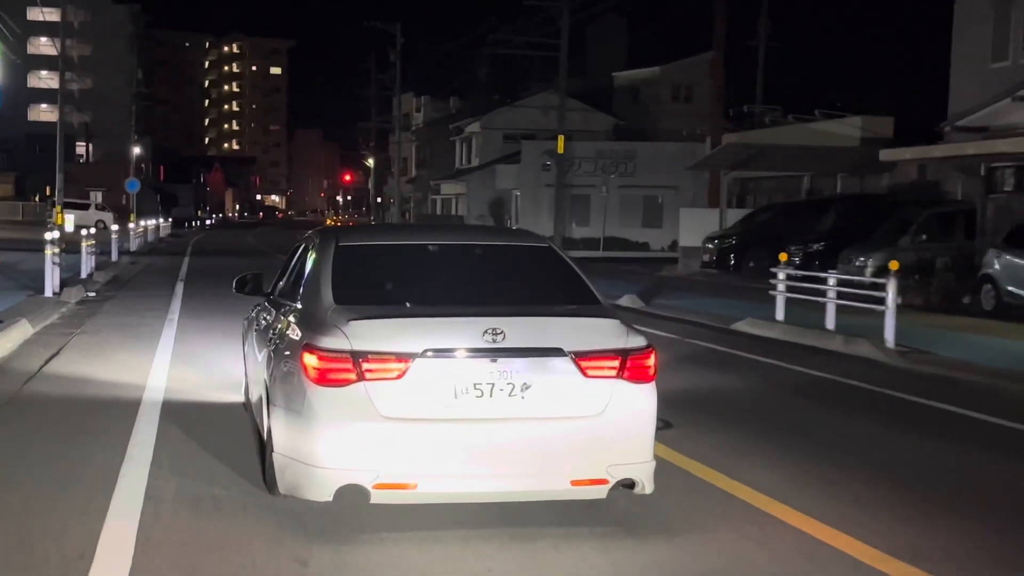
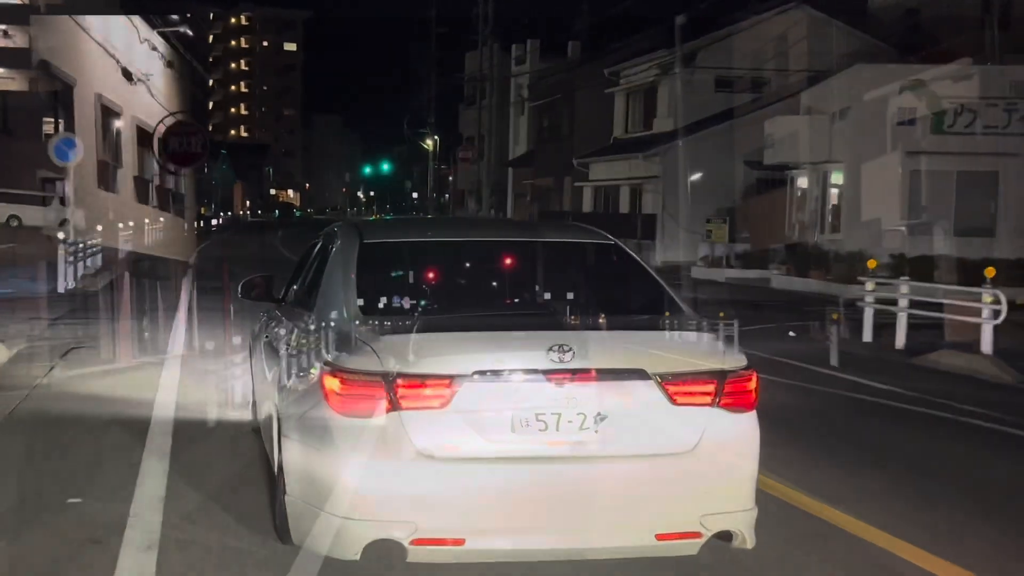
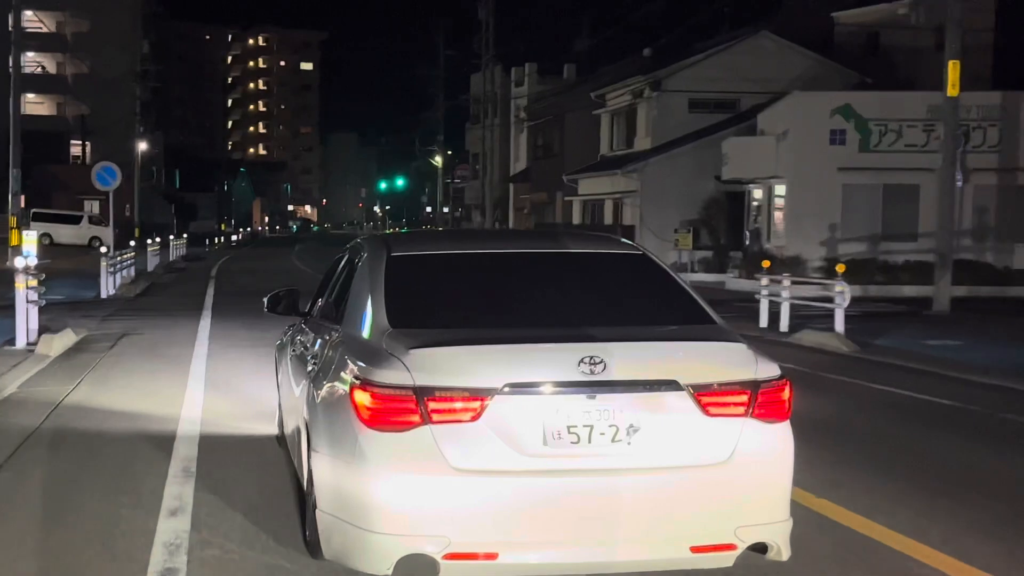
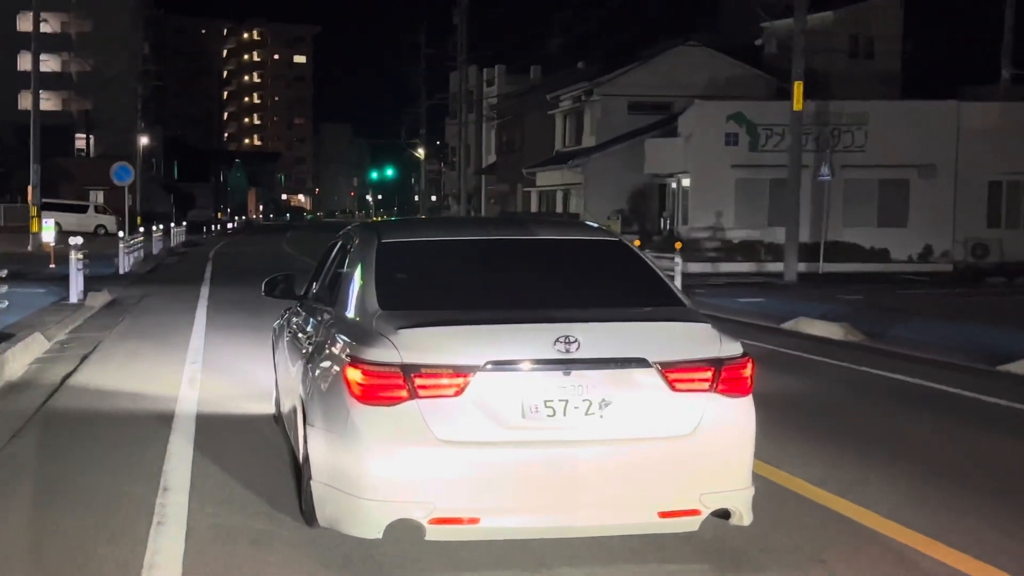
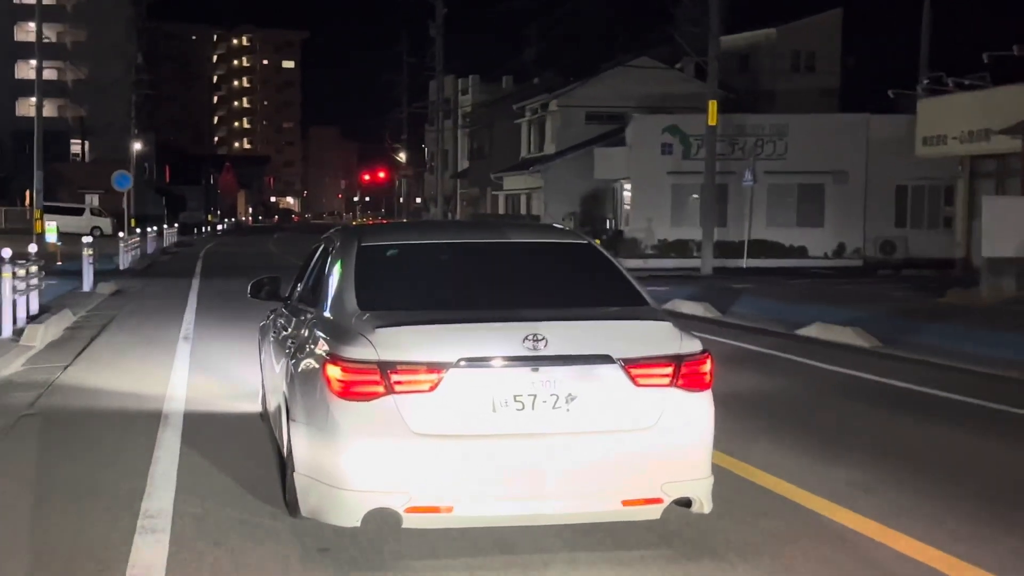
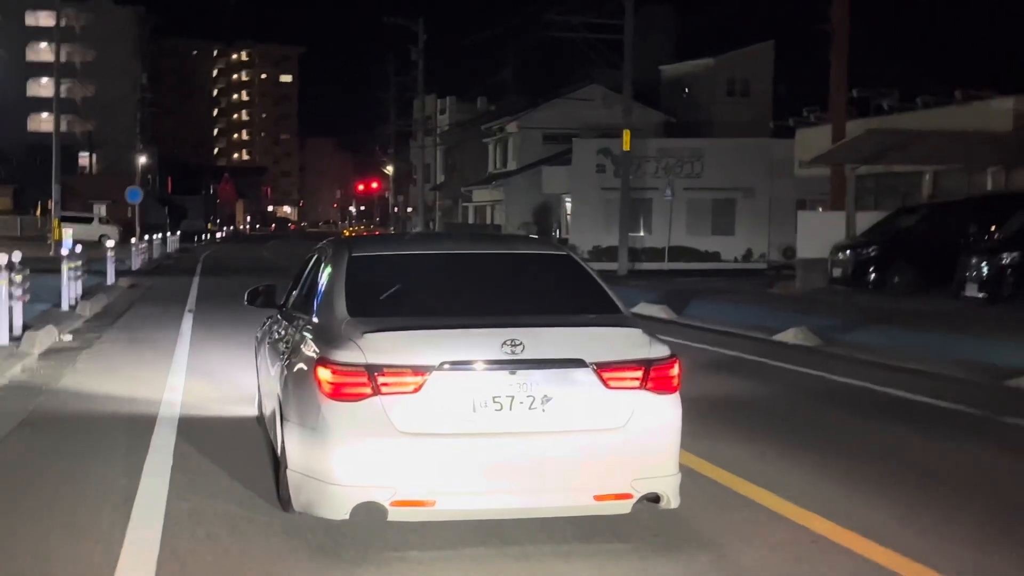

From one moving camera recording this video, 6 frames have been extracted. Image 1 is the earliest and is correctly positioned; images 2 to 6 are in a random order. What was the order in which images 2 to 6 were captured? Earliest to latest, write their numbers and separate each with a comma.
6, 5, 4, 3, 2
